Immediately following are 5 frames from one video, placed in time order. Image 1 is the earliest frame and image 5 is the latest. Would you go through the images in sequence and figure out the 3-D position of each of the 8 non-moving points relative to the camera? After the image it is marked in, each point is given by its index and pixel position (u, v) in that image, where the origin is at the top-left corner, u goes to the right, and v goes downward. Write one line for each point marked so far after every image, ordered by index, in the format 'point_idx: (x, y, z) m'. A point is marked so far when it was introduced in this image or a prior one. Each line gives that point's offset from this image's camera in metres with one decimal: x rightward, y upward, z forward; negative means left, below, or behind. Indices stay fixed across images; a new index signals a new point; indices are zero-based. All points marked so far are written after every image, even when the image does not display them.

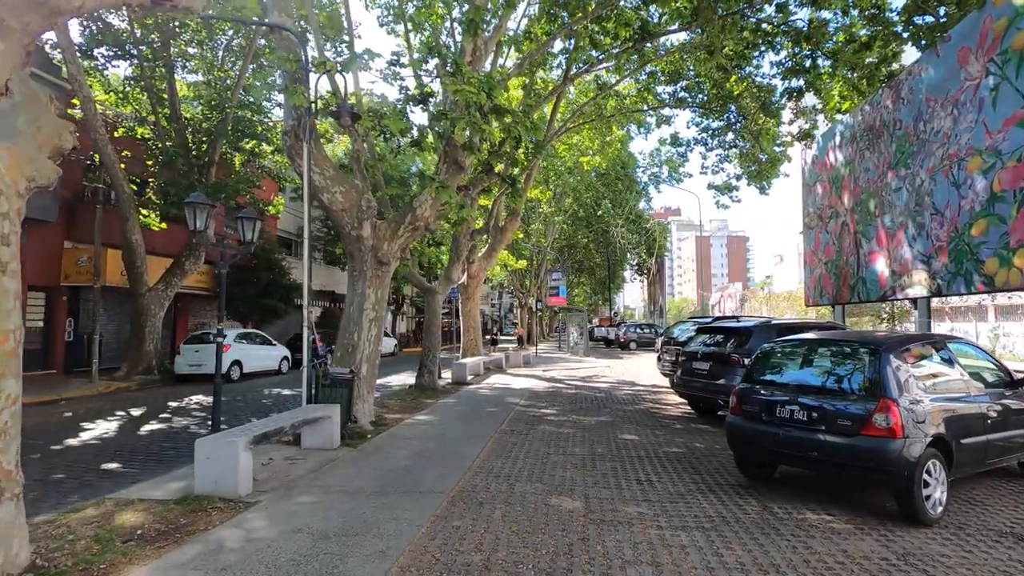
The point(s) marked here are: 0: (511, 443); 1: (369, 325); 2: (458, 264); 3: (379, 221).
0: (0.0, -2.4, +8.1) m
1: (-2.7, -0.7, +10.0) m
2: (-1.6, +0.7, +16.1) m
3: (-2.5, +1.3, +10.0) m
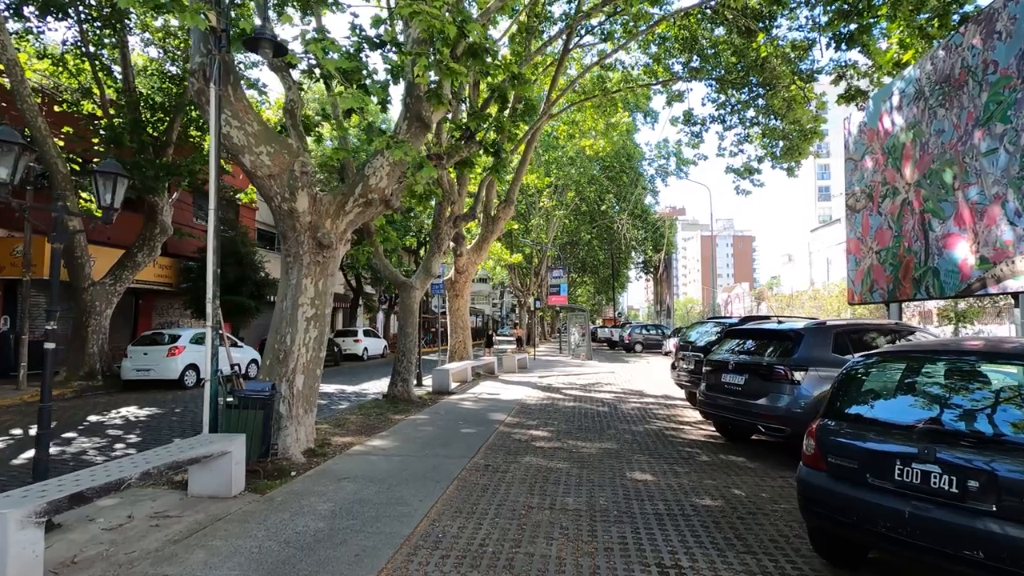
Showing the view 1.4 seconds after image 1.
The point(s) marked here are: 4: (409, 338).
0: (-0.4, -2.3, +5.9) m
1: (-3.0, -0.6, +7.8) m
2: (-1.9, +0.9, +14.0) m
3: (-2.8, +1.4, +7.8) m
4: (-2.5, -1.3, +13.1) m
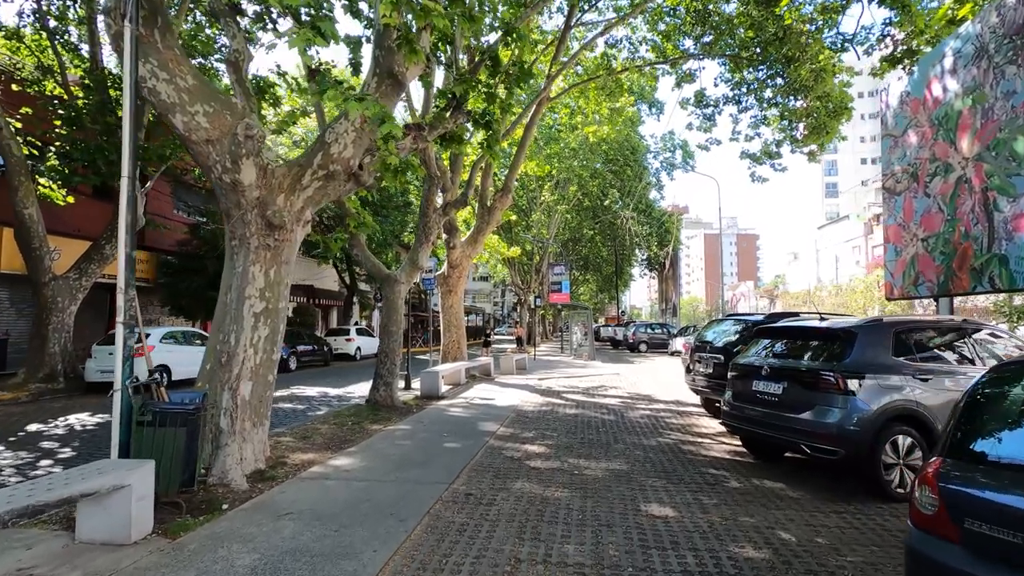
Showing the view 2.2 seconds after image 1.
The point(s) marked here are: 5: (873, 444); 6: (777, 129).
0: (-0.5, -2.1, +4.7) m
1: (-3.1, -0.4, +6.5) m
2: (-2.0, +1.0, +12.7) m
3: (-2.9, +1.5, +6.5) m
4: (-2.6, -1.1, +11.8) m
5: (+3.8, -1.6, +5.6) m
6: (+7.7, +4.6, +15.4) m
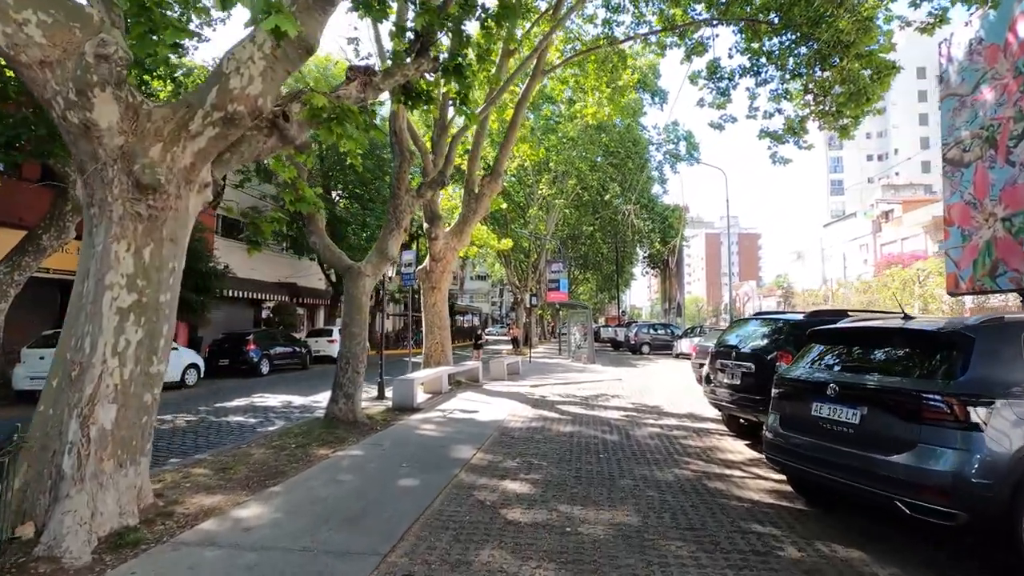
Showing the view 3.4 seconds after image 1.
0: (-0.8, -2.0, +2.8) m
1: (-3.4, -0.3, +4.7) m
2: (-2.3, +1.1, +10.8) m
3: (-3.2, +1.7, +4.7) m
4: (-2.9, -1.0, +10.0) m
5: (+3.5, -1.5, +3.8) m
6: (+7.4, +4.7, +13.6) m
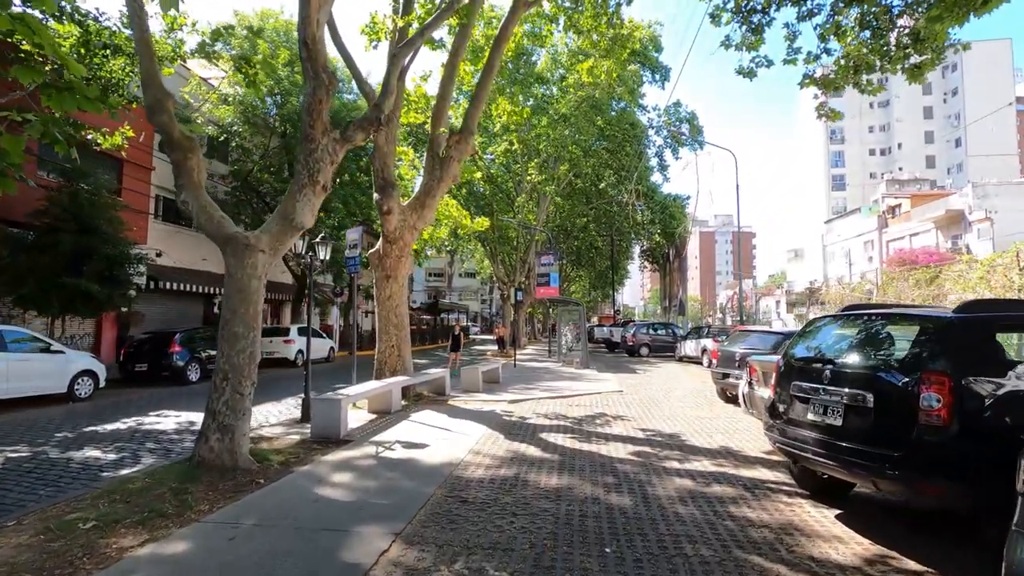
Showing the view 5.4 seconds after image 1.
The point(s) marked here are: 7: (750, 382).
0: (-1.2, -1.8, -0.4) m
1: (-3.9, -0.1, +1.4) m
2: (-2.8, +1.4, +7.6) m
3: (-3.7, +1.9, +1.4) m
4: (-3.4, -0.7, +6.7) m
5: (+3.1, -1.3, +0.6) m
6: (+6.9, +4.9, +10.5) m
7: (+3.8, -1.5, +8.5) m
